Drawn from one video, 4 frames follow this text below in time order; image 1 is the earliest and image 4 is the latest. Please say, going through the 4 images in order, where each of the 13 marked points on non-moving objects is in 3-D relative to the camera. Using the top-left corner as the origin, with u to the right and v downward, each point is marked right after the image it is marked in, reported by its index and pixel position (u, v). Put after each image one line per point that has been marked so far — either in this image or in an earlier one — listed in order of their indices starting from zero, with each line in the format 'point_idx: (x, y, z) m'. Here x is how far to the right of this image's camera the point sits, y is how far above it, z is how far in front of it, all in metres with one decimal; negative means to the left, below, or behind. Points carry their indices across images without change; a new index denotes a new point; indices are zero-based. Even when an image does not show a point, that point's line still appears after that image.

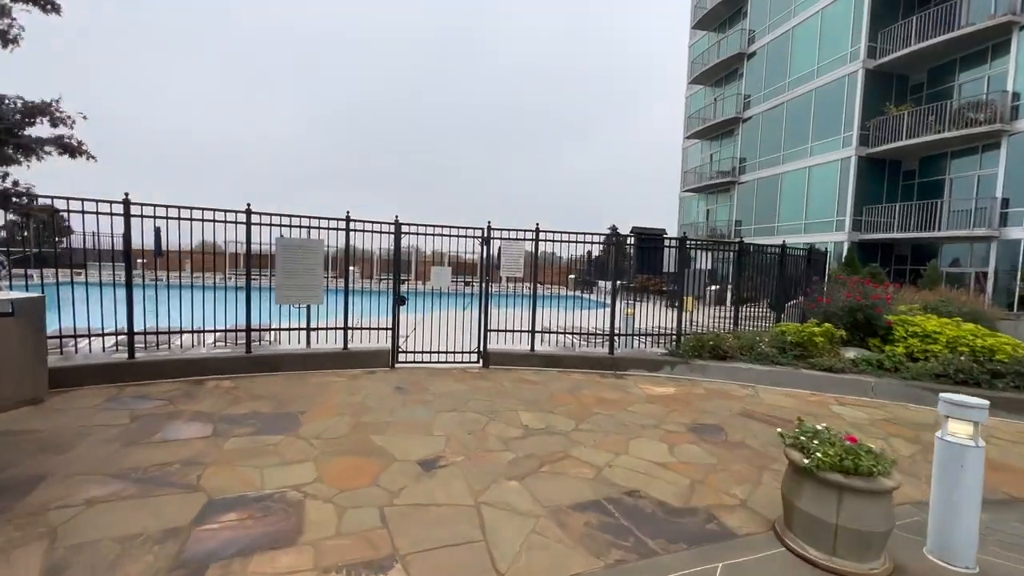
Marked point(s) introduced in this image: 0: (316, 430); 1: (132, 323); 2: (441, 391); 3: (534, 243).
0: (-2.1, -1.5, +4.8) m
1: (-5.2, -0.5, +6.3) m
2: (-1.0, -1.4, +6.3) m
3: (+0.4, +0.8, +8.3) m
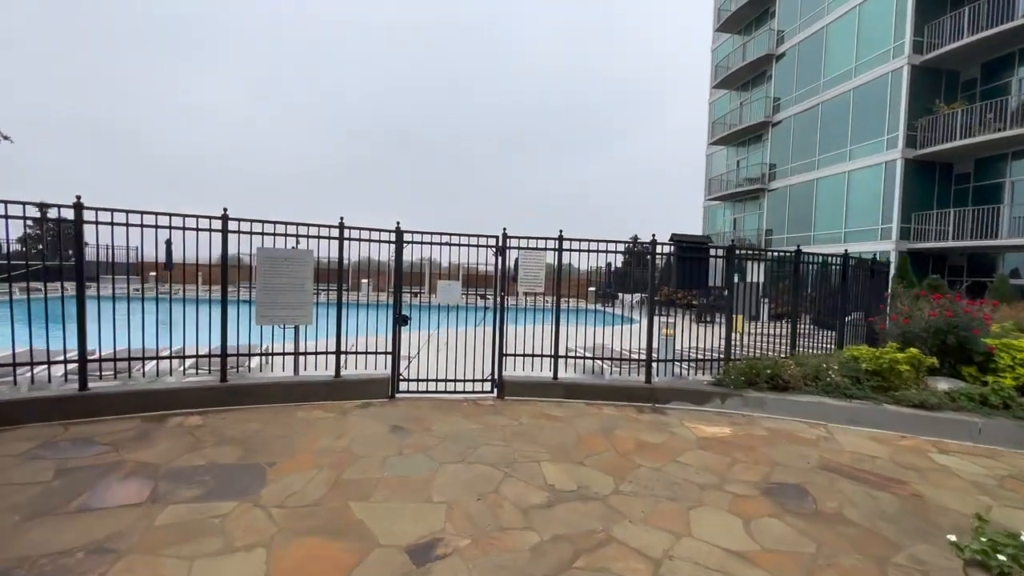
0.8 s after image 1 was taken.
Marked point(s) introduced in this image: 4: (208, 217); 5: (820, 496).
0: (-1.9, -1.7, +3.7) m
1: (-5.0, -0.7, +5.4) m
2: (-0.8, -1.7, +5.2) m
3: (+0.7, +0.6, +7.2) m
4: (-3.8, +0.9, +5.7) m
5: (+2.8, -1.9, +4.1) m
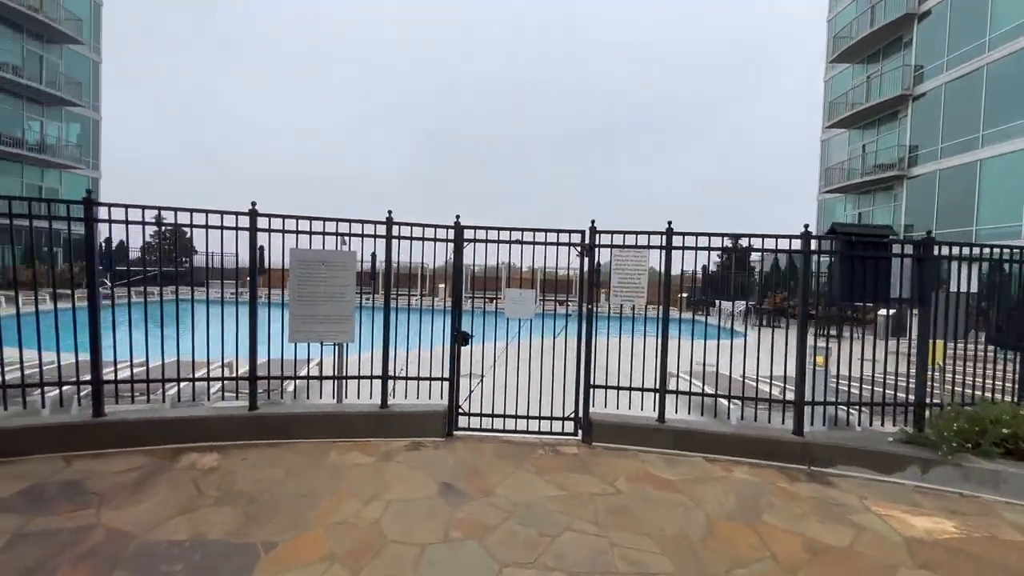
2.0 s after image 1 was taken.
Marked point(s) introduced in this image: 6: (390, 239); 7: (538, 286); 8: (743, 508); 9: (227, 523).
0: (-1.4, -1.8, +2.5) m
1: (-4.1, -0.8, +4.6) m
2: (0.0, -1.8, +3.8) m
3: (+1.8, +0.4, +5.4) m
4: (-2.9, +0.8, +4.8) m
5: (+3.3, -2.0, +2.0) m
6: (-1.4, +0.6, +5.3) m
7: (+0.3, 0.0, +6.1) m
8: (+1.9, -1.8, +3.8) m
9: (-2.1, -1.7, +3.3) m
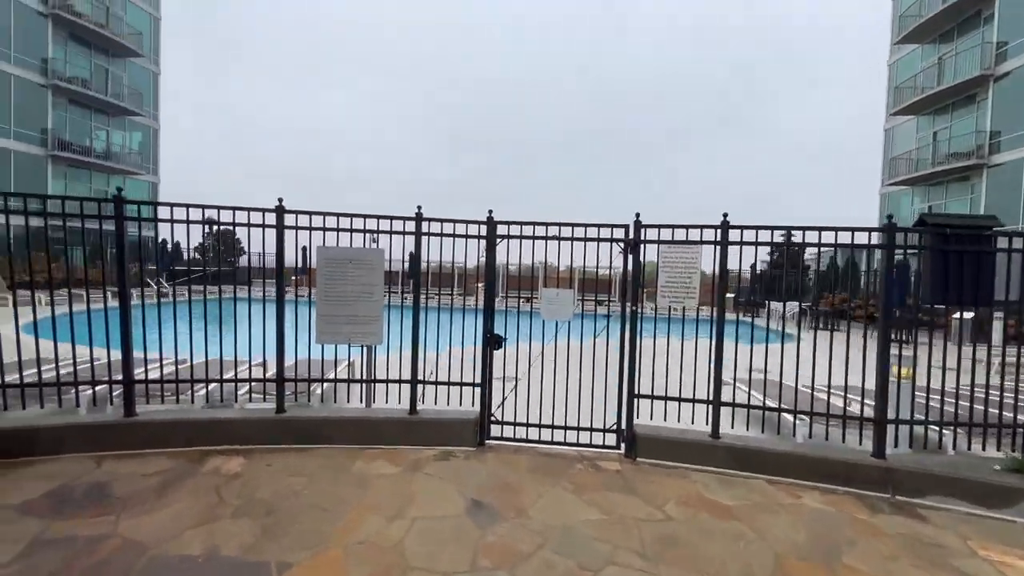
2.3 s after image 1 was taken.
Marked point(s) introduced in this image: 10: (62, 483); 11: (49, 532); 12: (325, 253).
0: (-1.2, -1.8, +2.2) m
1: (-3.8, -0.8, +4.6) m
2: (+0.3, -1.8, +3.4) m
3: (+2.2, +0.4, +4.9) m
4: (-2.6, +0.8, +4.6) m
5: (+3.4, -2.0, +1.4) m
6: (-1.0, +0.6, +5.0) m
7: (+0.8, 0.0, +5.7) m
8: (+2.2, -1.8, +3.3) m
9: (-1.8, -1.7, +3.1) m
10: (-3.7, -1.6, +3.7) m
11: (-3.2, -1.7, +3.1) m
12: (-1.9, +0.4, +4.8) m
